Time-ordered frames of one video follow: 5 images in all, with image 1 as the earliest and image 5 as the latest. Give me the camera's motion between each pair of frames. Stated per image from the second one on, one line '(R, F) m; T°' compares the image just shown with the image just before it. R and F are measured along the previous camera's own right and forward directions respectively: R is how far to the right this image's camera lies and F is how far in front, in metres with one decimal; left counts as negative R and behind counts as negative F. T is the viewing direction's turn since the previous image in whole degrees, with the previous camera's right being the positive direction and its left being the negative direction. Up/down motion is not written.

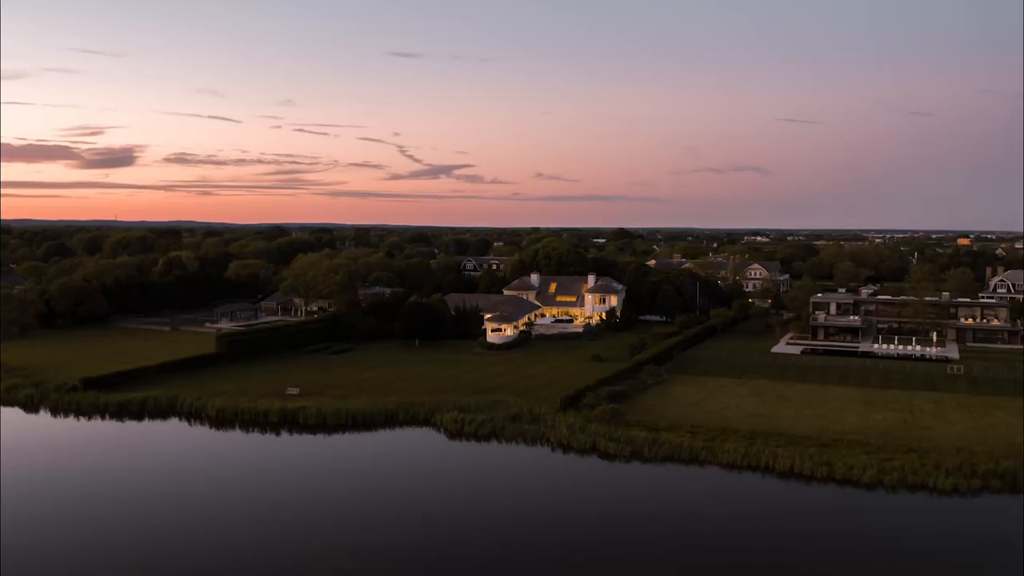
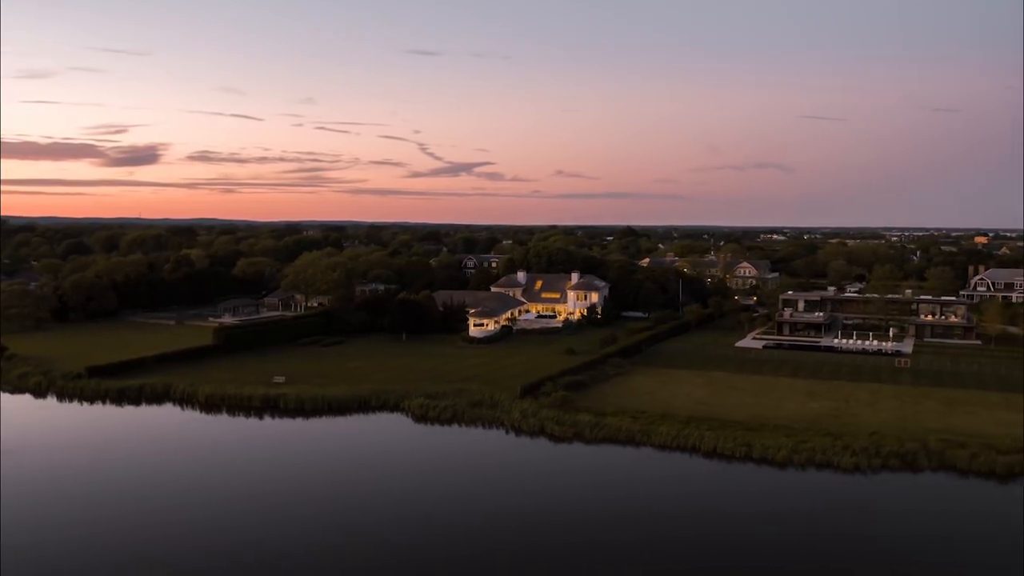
(+0.9, -0.9) m; -1°
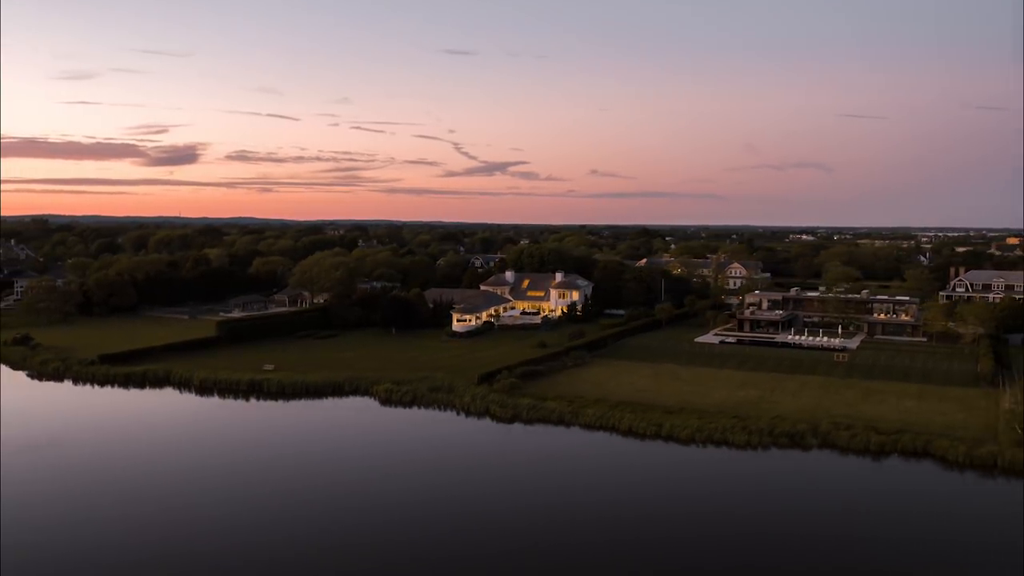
(+1.3, -1.3) m; -2°
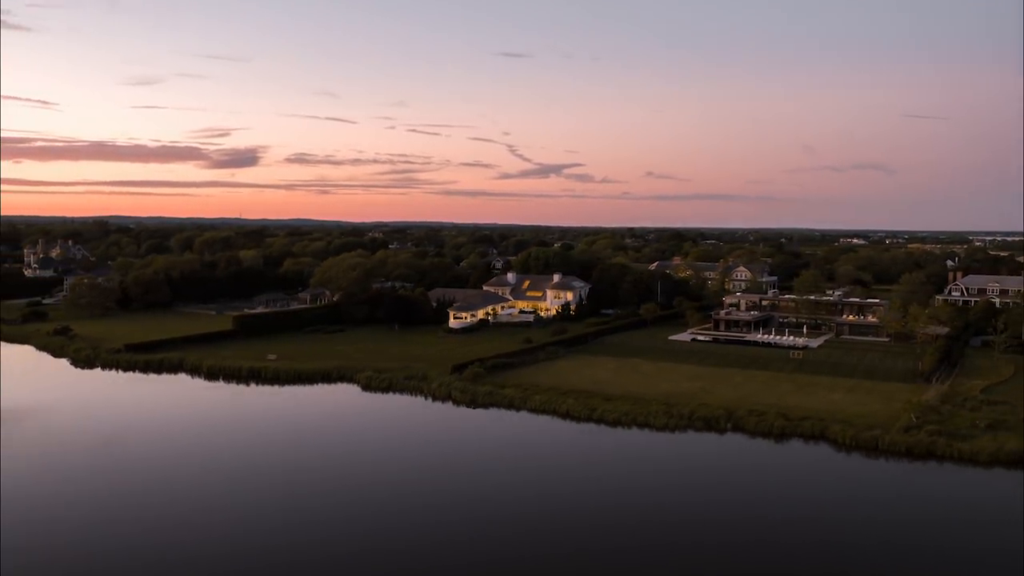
(+1.6, -1.4) m; -4°
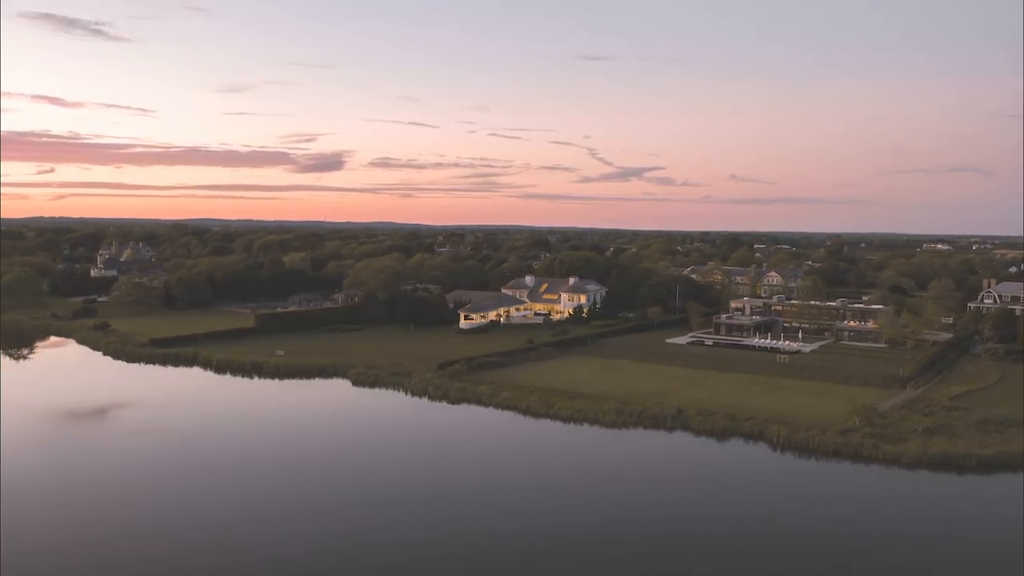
(+1.8, -0.5) m; -5°
